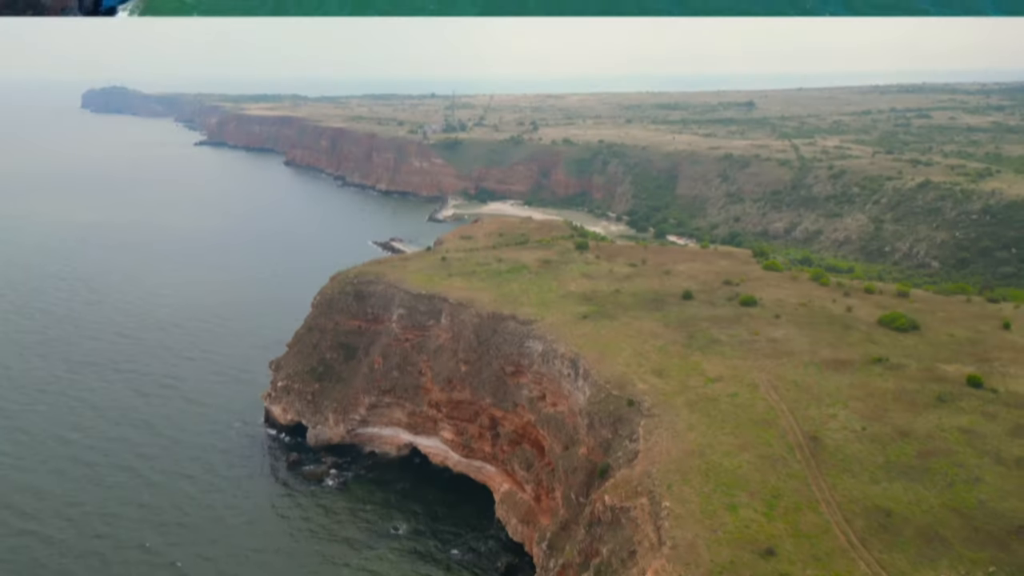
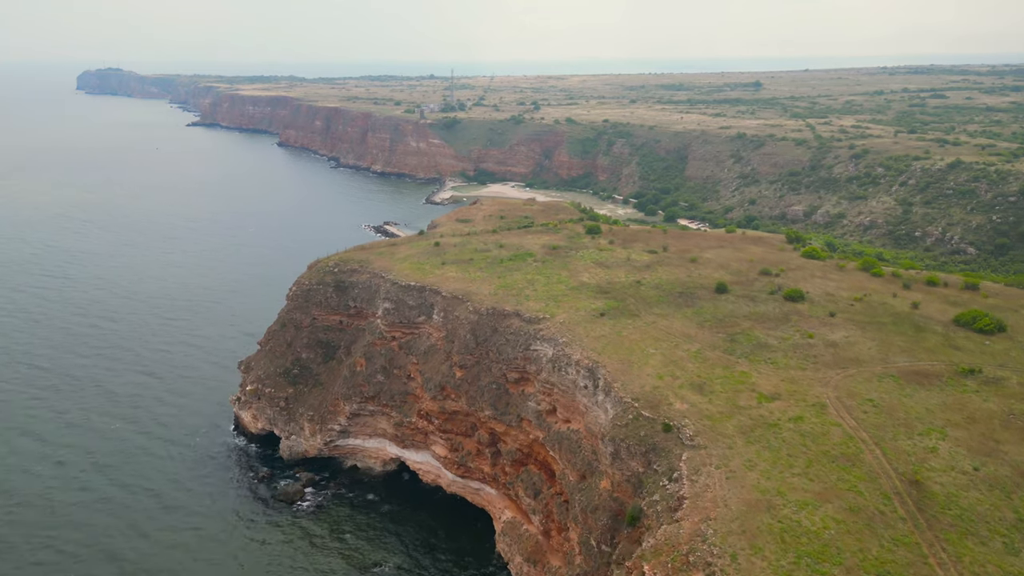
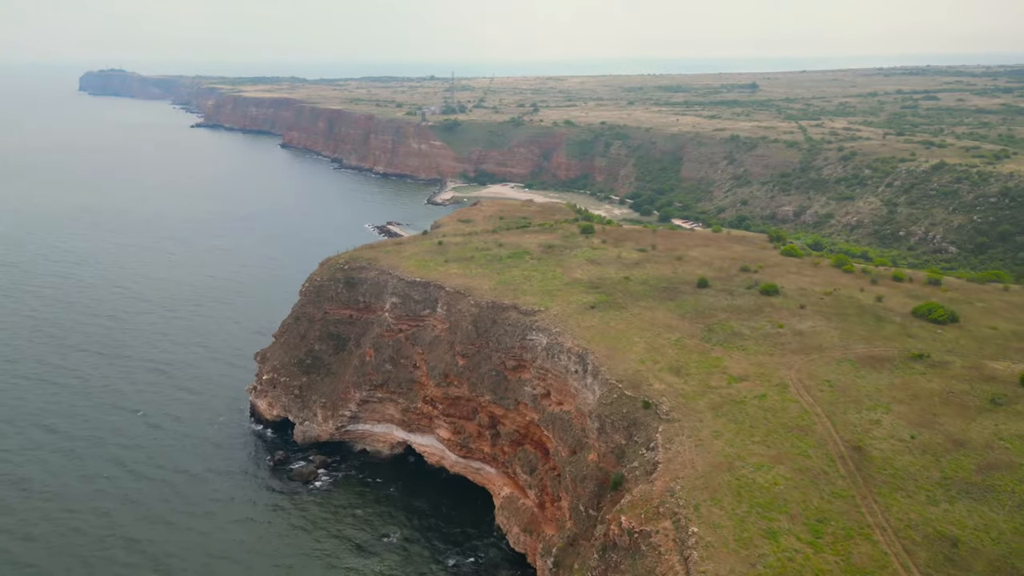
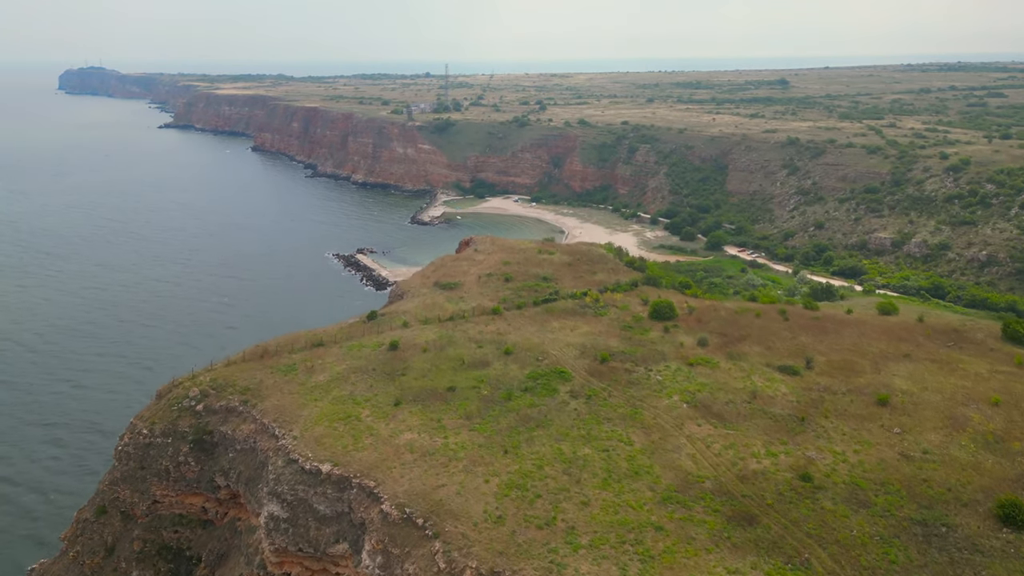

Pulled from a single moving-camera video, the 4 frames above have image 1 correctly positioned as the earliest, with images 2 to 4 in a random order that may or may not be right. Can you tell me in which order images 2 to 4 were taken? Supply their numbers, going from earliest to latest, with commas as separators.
3, 2, 4
